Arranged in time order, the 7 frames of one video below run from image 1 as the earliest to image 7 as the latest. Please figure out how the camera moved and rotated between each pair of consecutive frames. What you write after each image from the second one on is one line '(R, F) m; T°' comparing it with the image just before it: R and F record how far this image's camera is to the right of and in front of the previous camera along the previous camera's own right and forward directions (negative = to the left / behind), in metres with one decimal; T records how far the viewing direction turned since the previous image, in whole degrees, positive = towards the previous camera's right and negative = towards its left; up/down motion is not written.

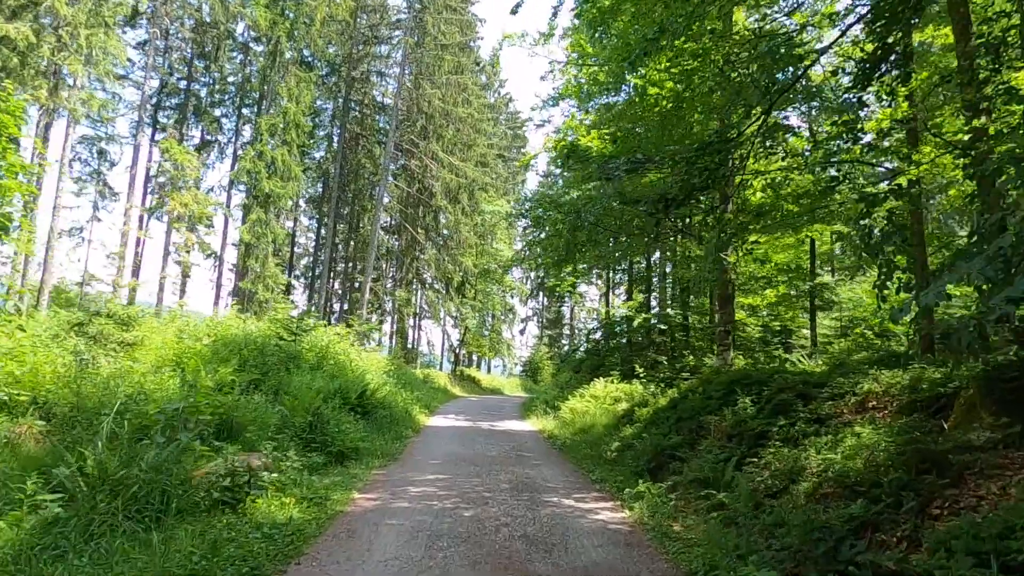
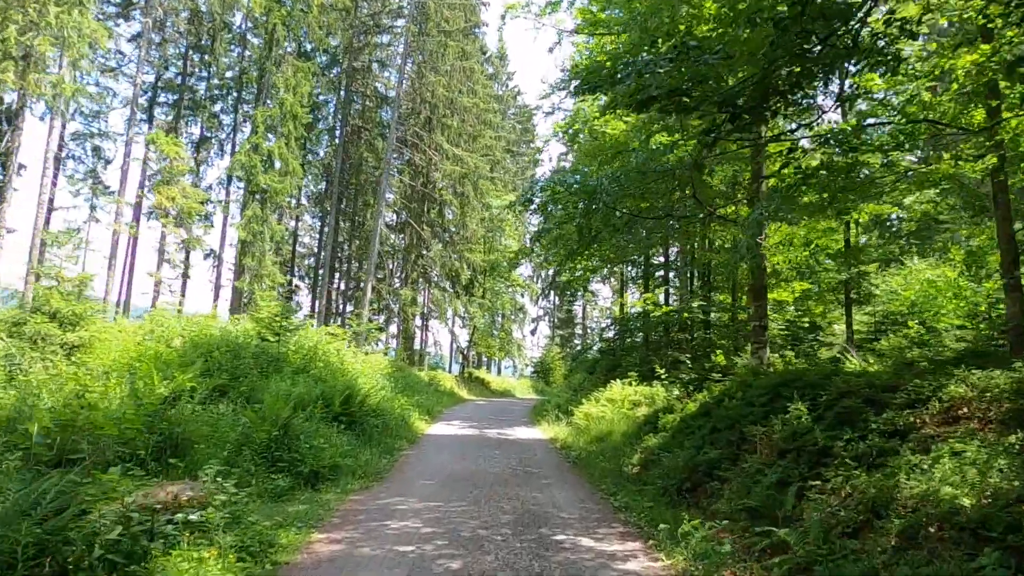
(+0.1, +1.3) m; -1°
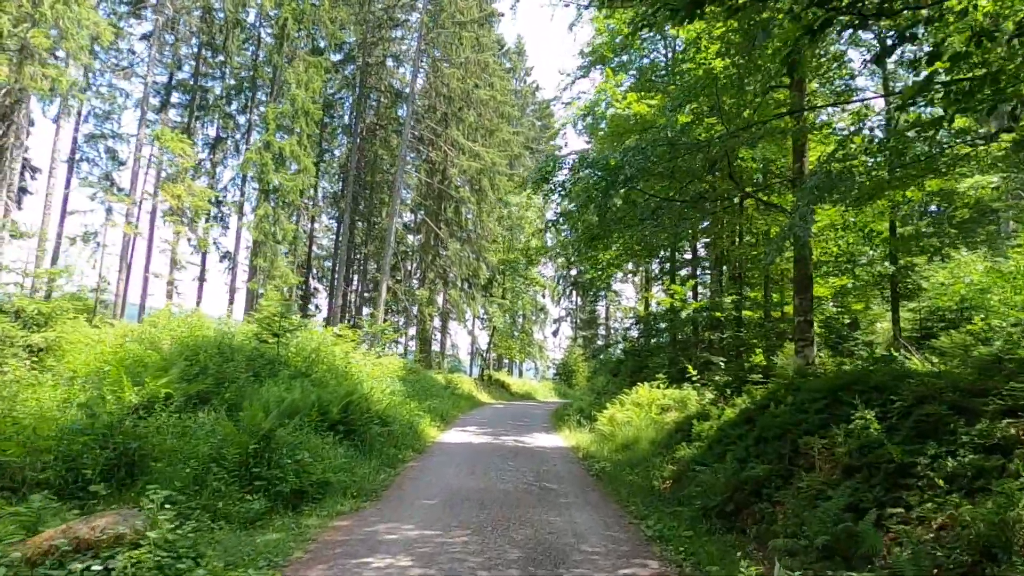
(+0.1, +1.0) m; -2°
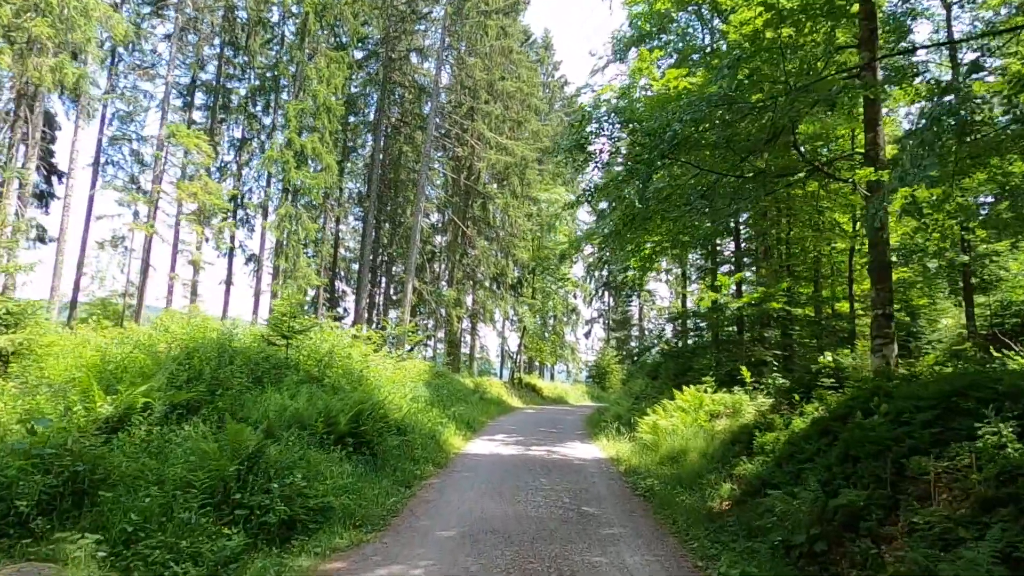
(0.0, +1.1) m; -3°
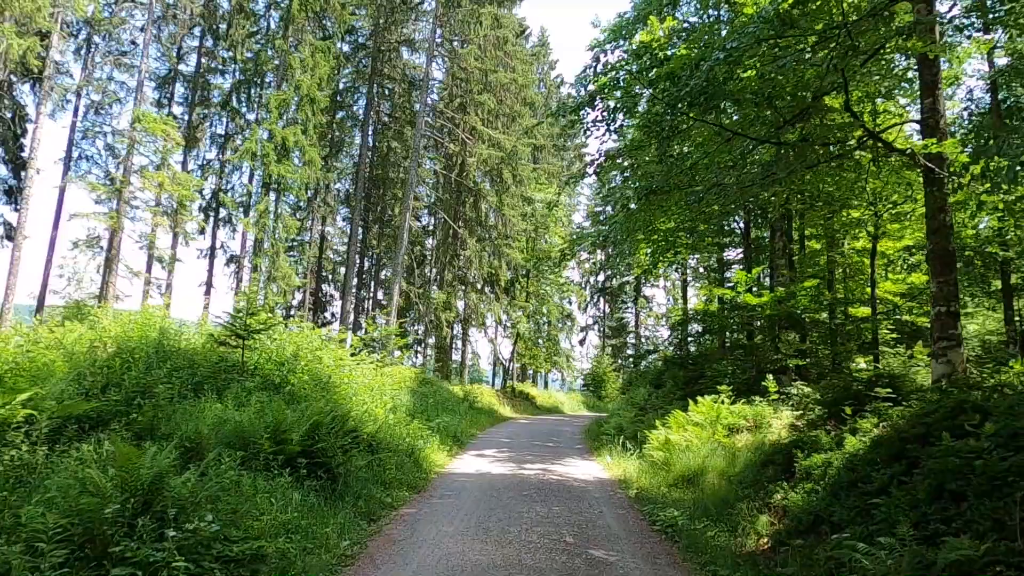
(0.0, +1.3) m; +1°
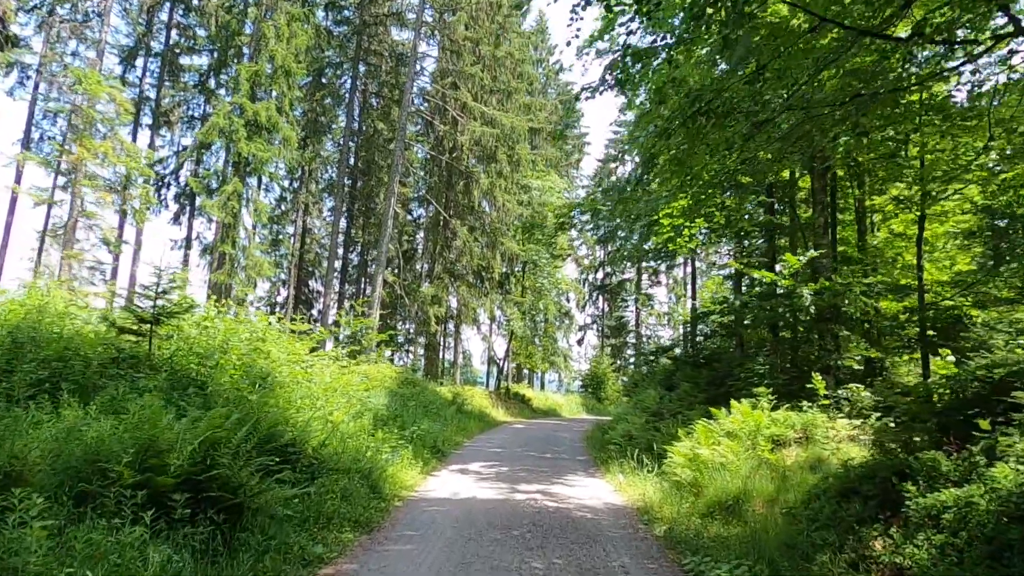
(+0.1, +1.9) m; 0°
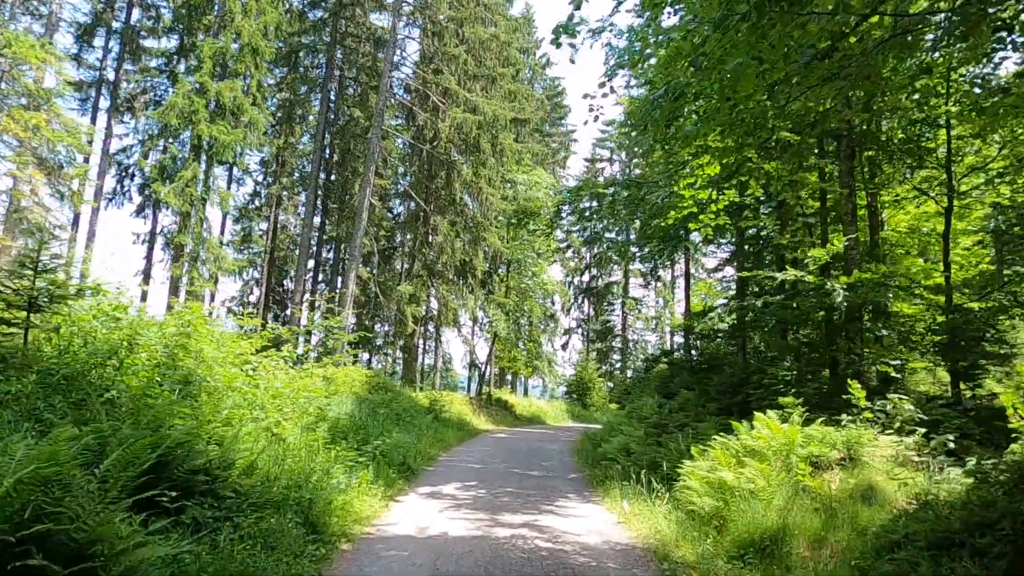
(0.0, +1.4) m; +1°
